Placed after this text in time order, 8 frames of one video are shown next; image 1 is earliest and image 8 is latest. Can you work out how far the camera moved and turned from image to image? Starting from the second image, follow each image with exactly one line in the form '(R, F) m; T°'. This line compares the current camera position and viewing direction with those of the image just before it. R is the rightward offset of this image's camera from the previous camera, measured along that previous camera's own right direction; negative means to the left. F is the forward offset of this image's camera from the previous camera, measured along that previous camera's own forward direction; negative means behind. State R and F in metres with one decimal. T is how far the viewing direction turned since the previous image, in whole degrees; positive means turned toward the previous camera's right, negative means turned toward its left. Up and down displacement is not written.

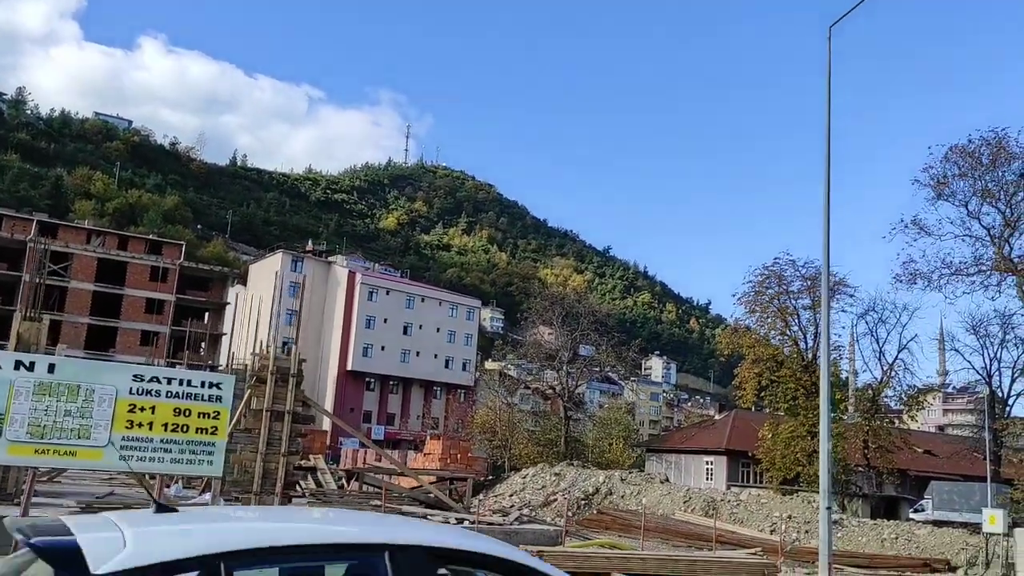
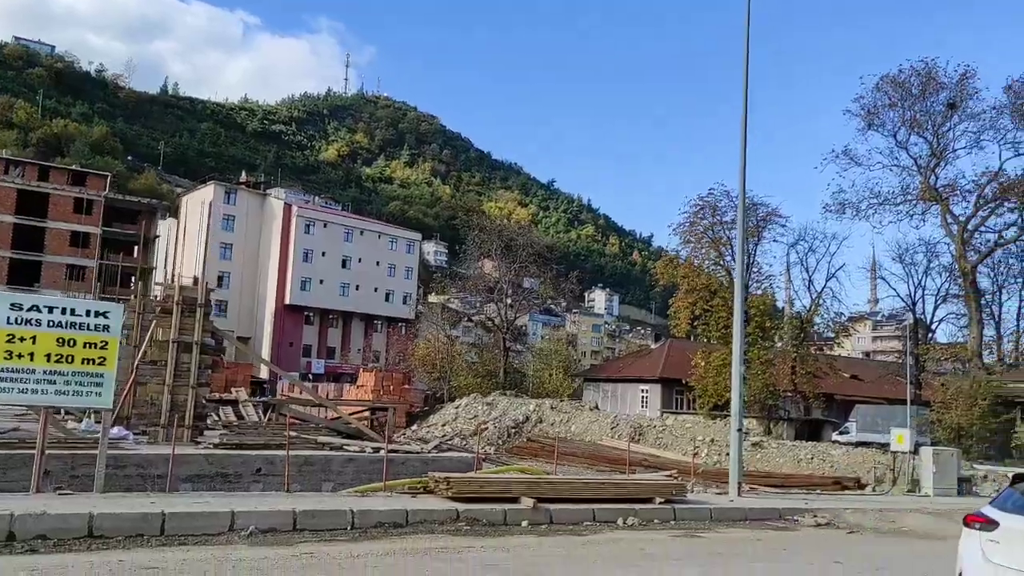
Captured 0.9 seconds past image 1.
(+0.5, +0.2) m; +4°
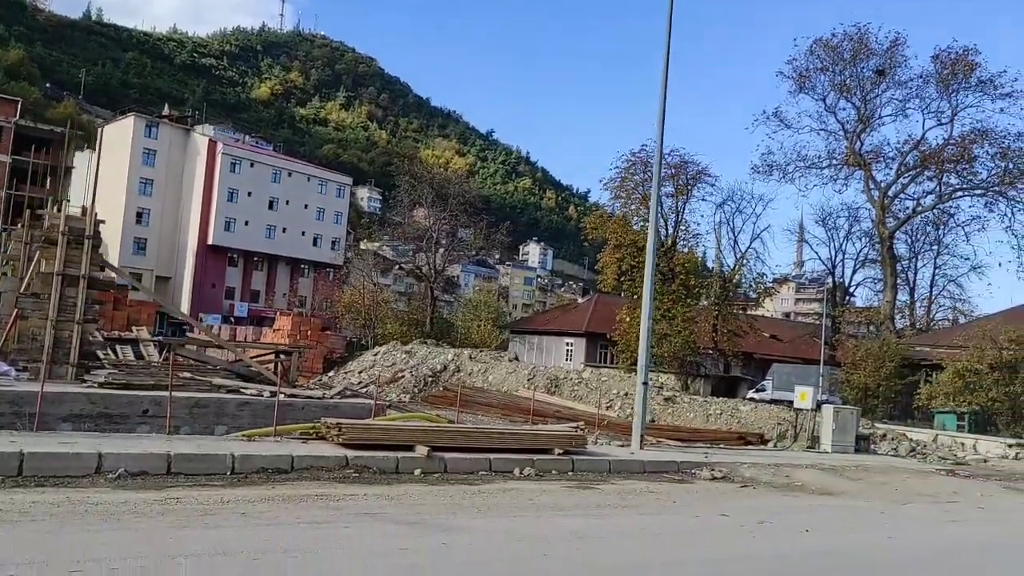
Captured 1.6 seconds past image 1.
(+0.4, +0.3) m; +4°
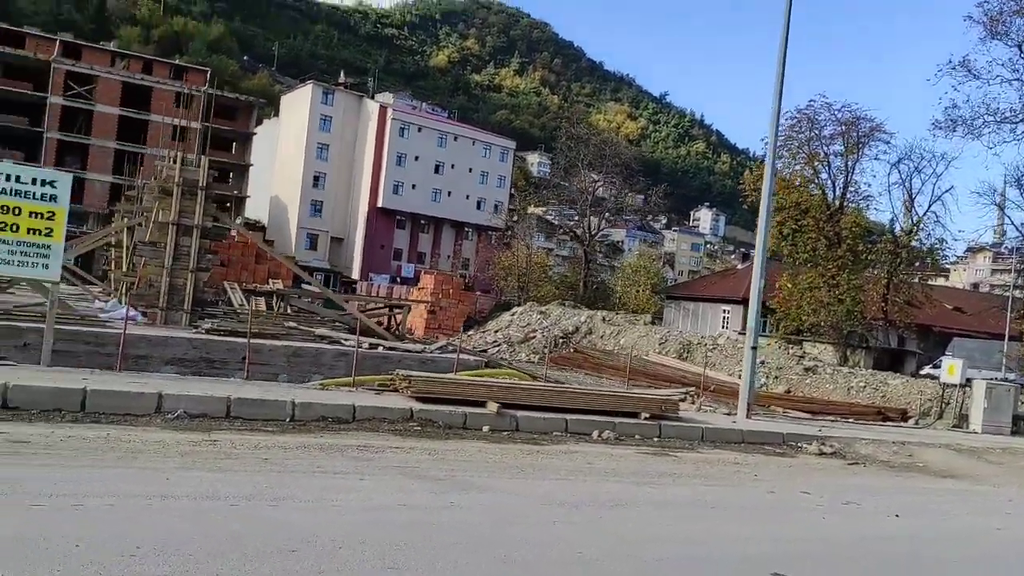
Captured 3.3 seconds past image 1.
(+1.1, +0.6) m; -11°
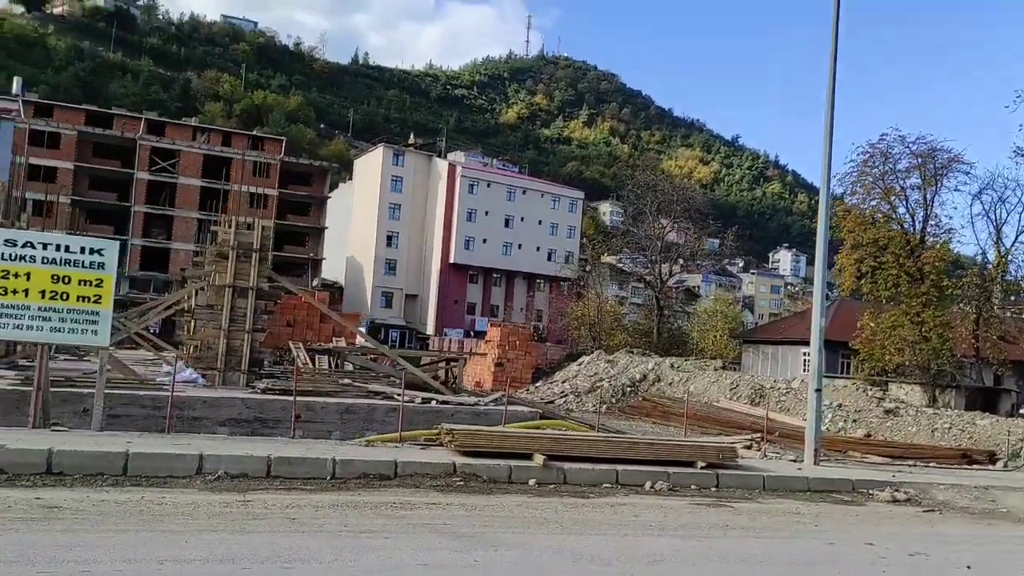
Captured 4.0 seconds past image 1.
(+0.4, +0.2) m; -5°
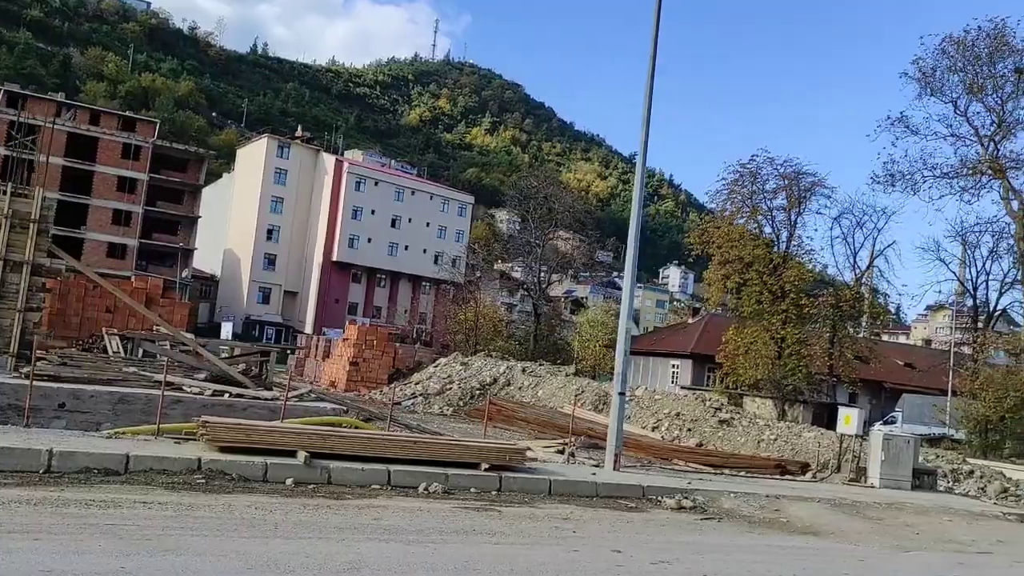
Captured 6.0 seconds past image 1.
(+1.3, +0.6) m; +7°
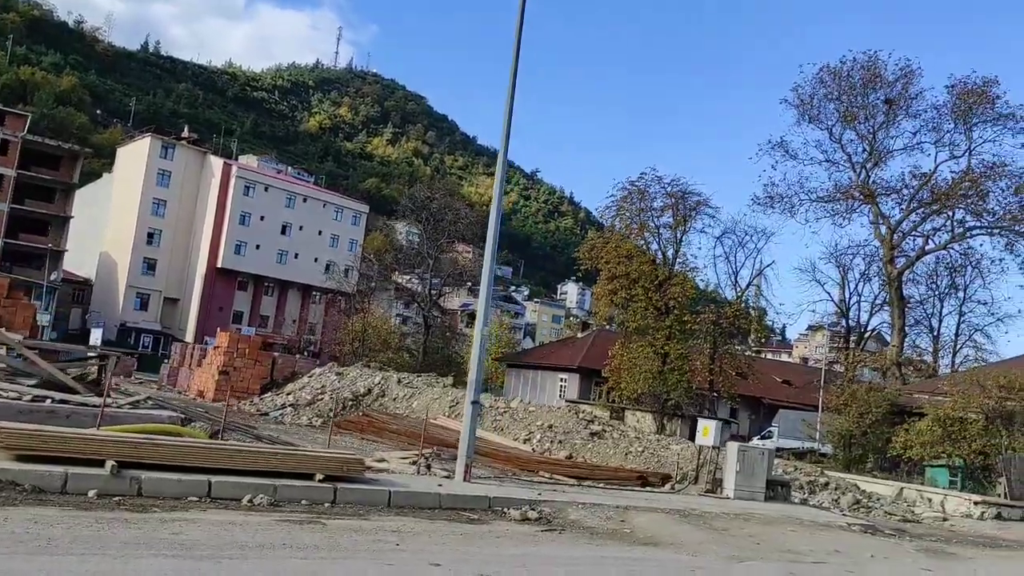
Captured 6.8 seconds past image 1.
(+0.6, +0.4) m; +7°
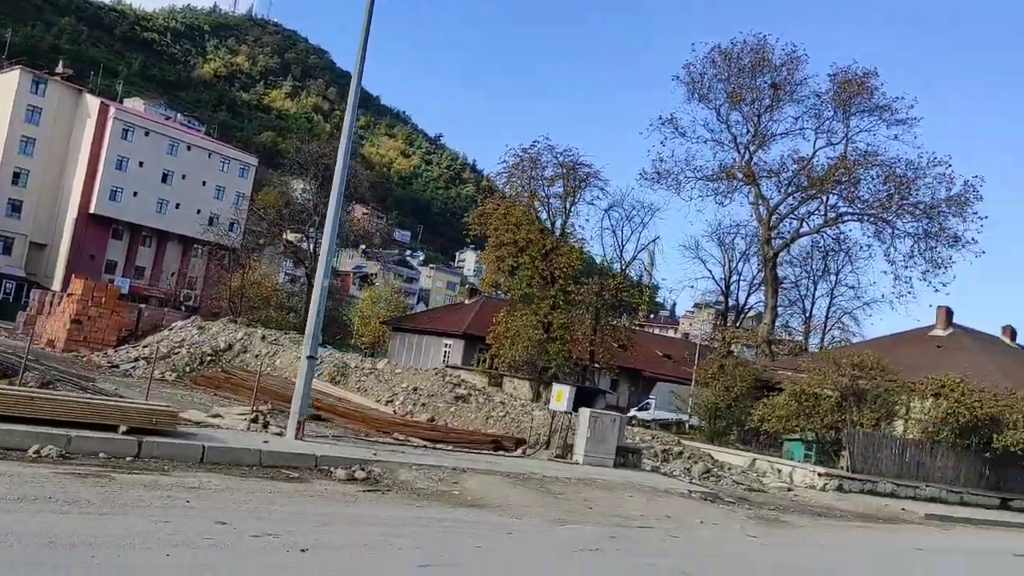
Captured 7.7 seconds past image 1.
(+0.7, +0.4) m; +7°
